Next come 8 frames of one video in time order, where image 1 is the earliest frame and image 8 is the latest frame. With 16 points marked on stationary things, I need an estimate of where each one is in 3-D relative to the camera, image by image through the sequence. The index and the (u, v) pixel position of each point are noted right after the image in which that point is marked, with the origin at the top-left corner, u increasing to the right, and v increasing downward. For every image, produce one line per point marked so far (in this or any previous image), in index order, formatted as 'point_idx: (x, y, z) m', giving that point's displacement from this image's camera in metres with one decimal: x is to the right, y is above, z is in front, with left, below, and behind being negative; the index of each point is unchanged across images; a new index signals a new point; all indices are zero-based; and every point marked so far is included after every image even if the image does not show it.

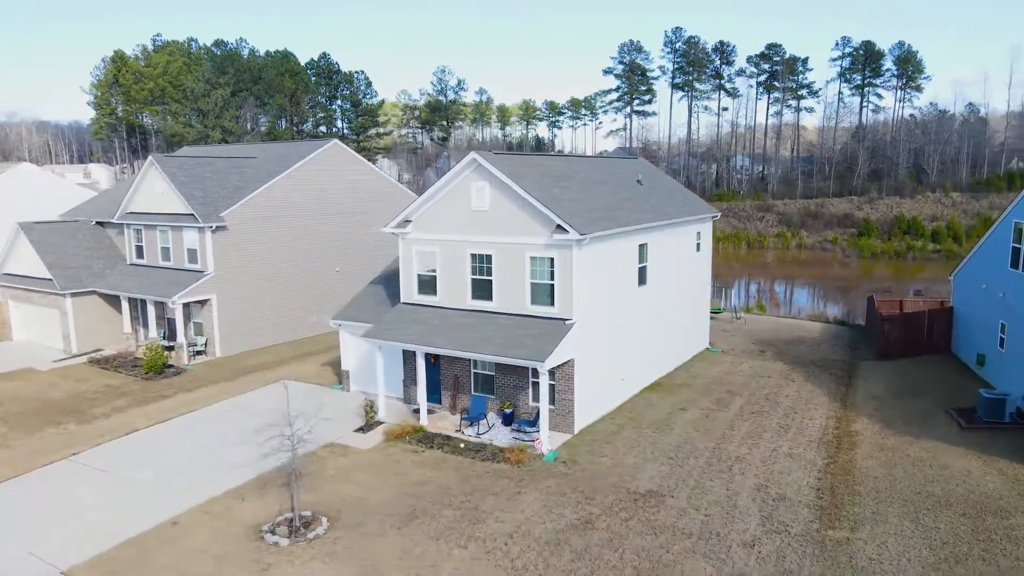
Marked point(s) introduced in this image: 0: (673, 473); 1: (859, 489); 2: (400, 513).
0: (+3.1, -3.5, +13.7) m
1: (+6.1, -3.5, +12.9) m
2: (-1.8, -3.8, +12.2) m
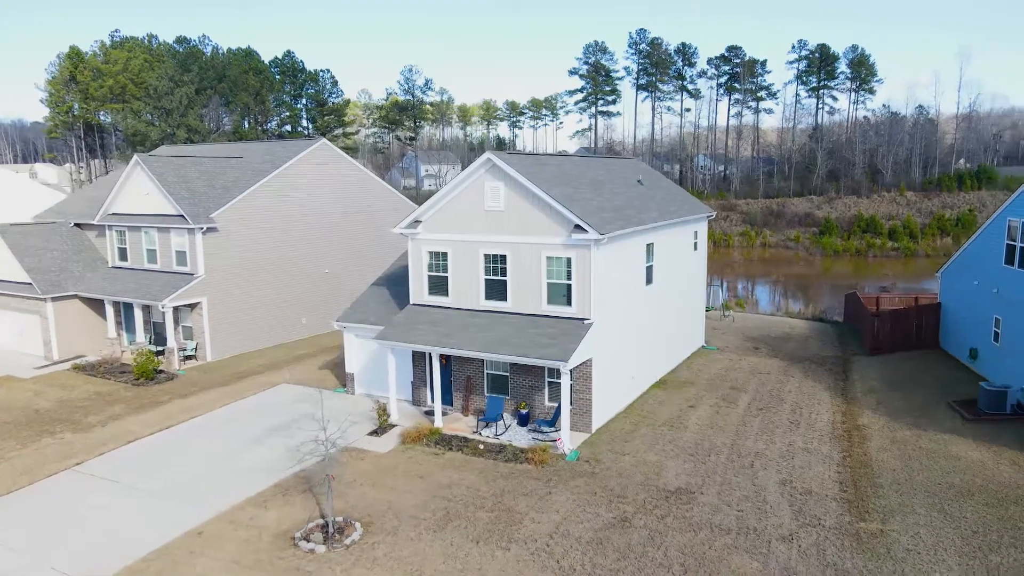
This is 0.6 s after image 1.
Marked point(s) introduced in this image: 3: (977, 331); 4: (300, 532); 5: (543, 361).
0: (+3.5, -3.4, +13.8) m
1: (+6.7, -3.5, +13.2) m
2: (-1.3, -3.8, +12.1) m
3: (+12.5, -1.1, +19.4) m
4: (-3.3, -3.9, +11.7) m
5: (+0.6, -1.4, +14.3) m
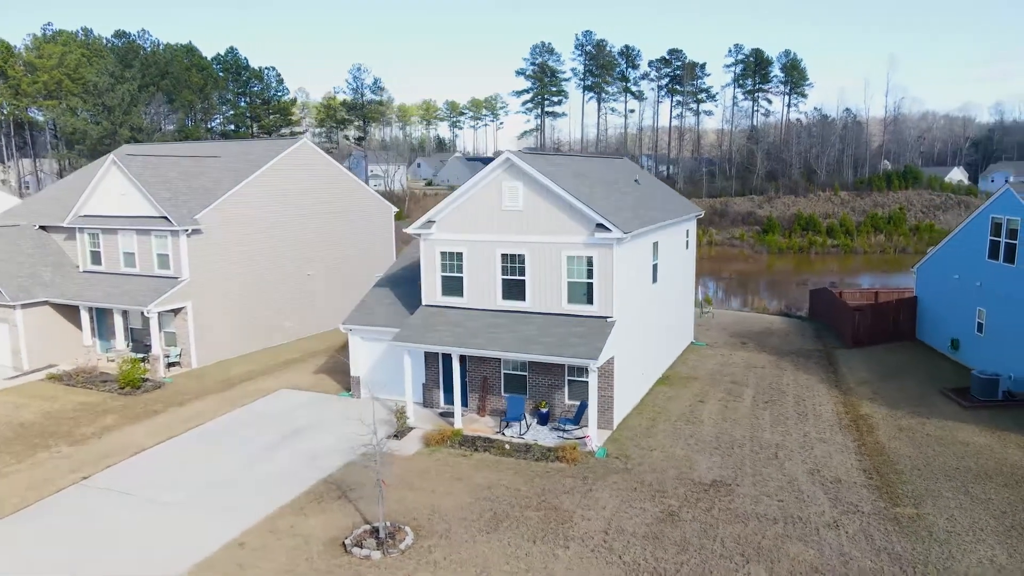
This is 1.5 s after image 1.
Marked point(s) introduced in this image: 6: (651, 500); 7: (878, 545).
0: (+4.2, -3.4, +14.1) m
1: (+7.3, -3.4, +13.8) m
2: (-0.5, -3.8, +12.0) m
3: (+12.6, -1.0, +20.5) m
4: (-2.5, -3.9, +11.4) m
5: (+1.2, -1.4, +14.3) m
6: (+2.4, -3.6, +12.5) m
7: (+5.5, -3.8, +10.9) m
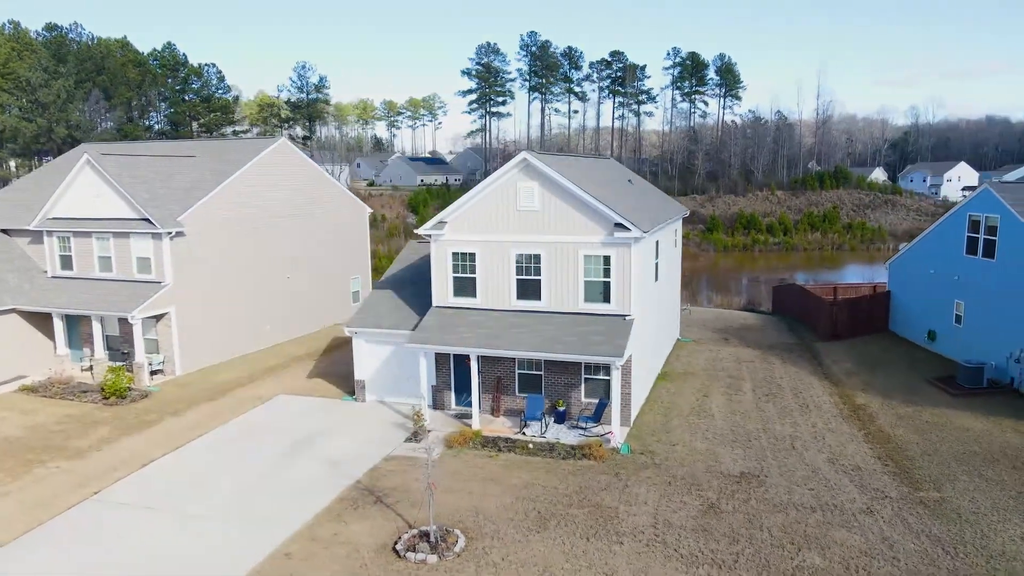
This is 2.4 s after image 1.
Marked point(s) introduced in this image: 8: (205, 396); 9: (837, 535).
0: (+4.7, -3.3, +14.5) m
1: (+7.9, -3.3, +14.5) m
2: (+0.3, -3.8, +12.1) m
3: (+12.5, -0.8, +21.6) m
4: (-1.7, -3.9, +11.3) m
5: (+1.7, -1.4, +14.5) m
6: (+3.1, -3.6, +12.7) m
7: (+6.3, -3.7, +11.4) m
8: (-8.2, -2.9, +19.6) m
9: (+5.0, -3.8, +11.2) m
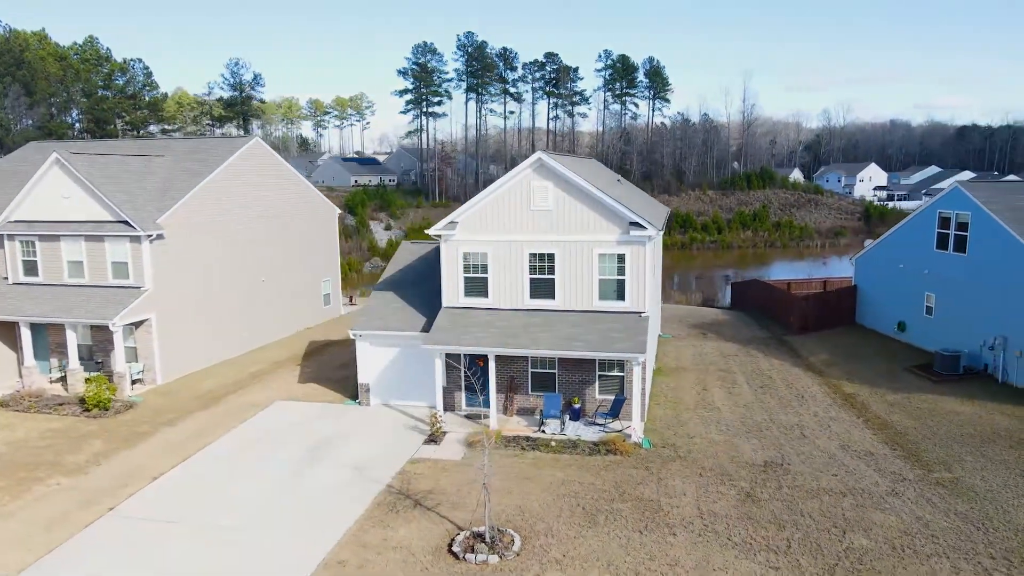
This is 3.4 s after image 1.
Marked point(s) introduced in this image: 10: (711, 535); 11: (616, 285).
0: (+5.2, -3.2, +15.1) m
1: (+8.4, -3.1, +15.3) m
2: (+1.1, -3.8, +12.2) m
3: (+12.3, -0.6, +22.8) m
4: (-0.8, -3.9, +11.2) m
5: (+2.2, -1.3, +14.7) m
6: (+3.8, -3.5, +13.1) m
7: (+7.1, -3.6, +12.1) m
8: (-8.2, -3.0, +18.9) m
9: (+5.8, -3.7, +11.8) m
10: (+3.1, -3.8, +11.4) m
11: (+2.3, +0.1, +16.2) m
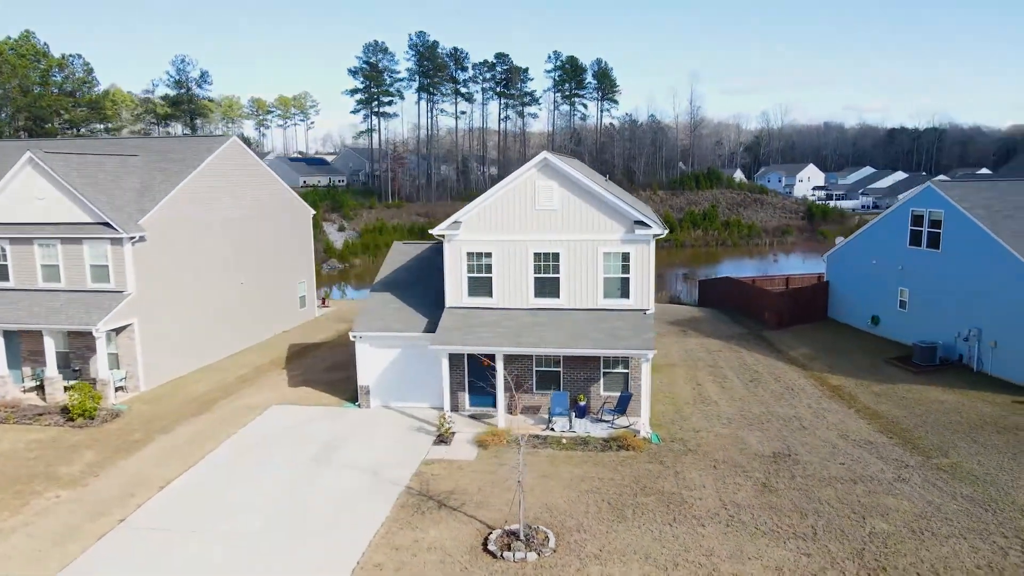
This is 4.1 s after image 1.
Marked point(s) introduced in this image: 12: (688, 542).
0: (+5.5, -3.1, +15.5) m
1: (+8.6, -3.0, +16.0) m
2: (+1.5, -3.7, +12.3) m
3: (+11.9, -0.4, +23.8) m
4: (-0.3, -3.9, +11.2) m
5: (+2.5, -1.3, +14.9) m
6: (+4.2, -3.5, +13.5) m
7: (+7.6, -3.5, +12.7) m
8: (-8.2, -3.1, +18.3) m
9: (+6.3, -3.6, +12.3) m
10: (+3.6, -3.8, +11.7) m
11: (+2.4, +0.1, +16.4) m
12: (+2.7, -3.9, +11.2) m
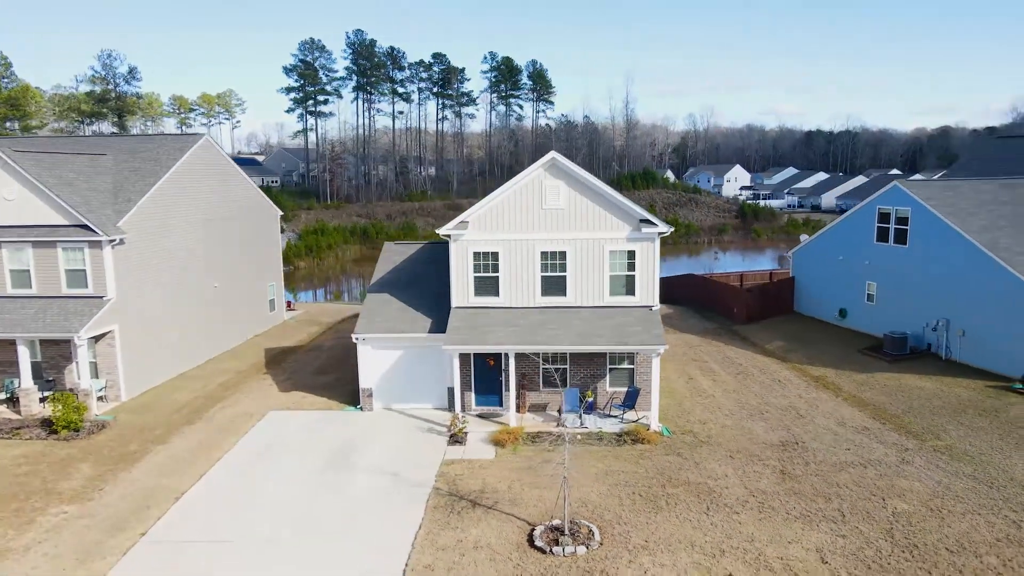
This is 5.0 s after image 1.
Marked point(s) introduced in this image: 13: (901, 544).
0: (+5.8, -3.0, +16.1) m
1: (+8.8, -2.9, +16.9) m
2: (+2.2, -3.7, +12.6) m
3: (+11.3, -0.3, +25.0) m
4: (+0.5, -3.9, +11.3) m
5: (+2.8, -1.2, +15.3) m
6: (+4.7, -3.4, +14.0) m
7: (+8.1, -3.4, +13.5) m
8: (-8.1, -3.2, +17.7) m
9: (+6.9, -3.5, +13.0) m
10: (+4.3, -3.7, +12.1) m
11: (+2.6, +0.2, +16.7) m
12: (+3.4, -3.8, +11.6) m
13: (+5.8, -3.9, +11.0) m
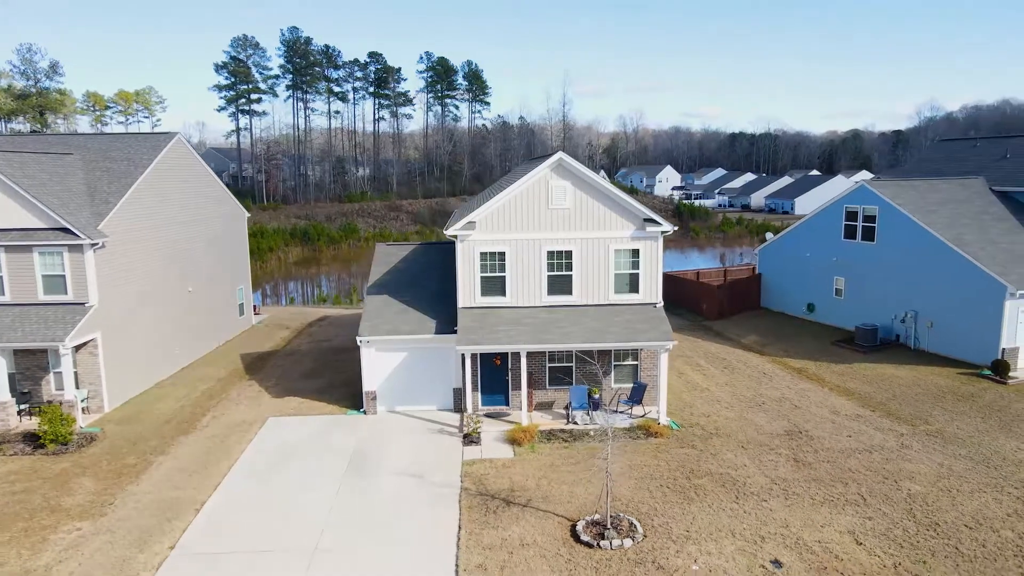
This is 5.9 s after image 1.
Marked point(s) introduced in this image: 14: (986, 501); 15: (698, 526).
0: (+6.0, -2.9, +16.8) m
1: (+9.0, -2.7, +17.9) m
2: (+2.7, -3.6, +12.9) m
3: (+10.7, -0.1, +26.1) m
4: (+1.2, -3.9, +11.5) m
5: (+3.1, -1.2, +15.7) m
6: (+5.1, -3.3, +14.5) m
7: (+8.6, -3.2, +14.4) m
8: (-7.9, -3.3, +17.0) m
9: (+7.4, -3.4, +13.8) m
10: (+4.9, -3.6, +12.7) m
11: (+2.7, +0.2, +17.1) m
12: (+4.1, -3.8, +12.0) m
13: (+6.6, -3.8, +11.7) m
14: (+8.0, -3.6, +12.3) m
15: (+3.0, -3.8, +11.7) m
